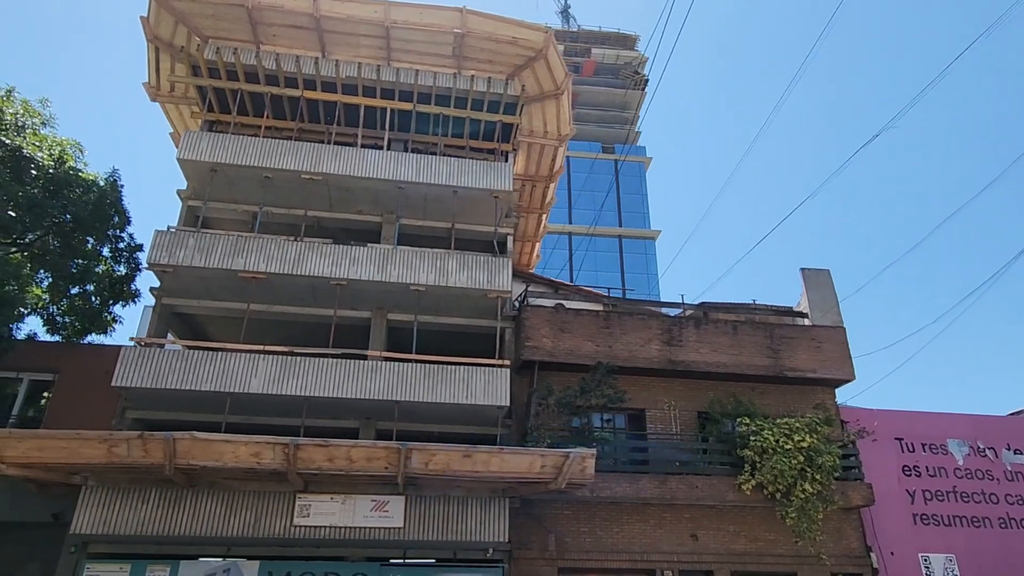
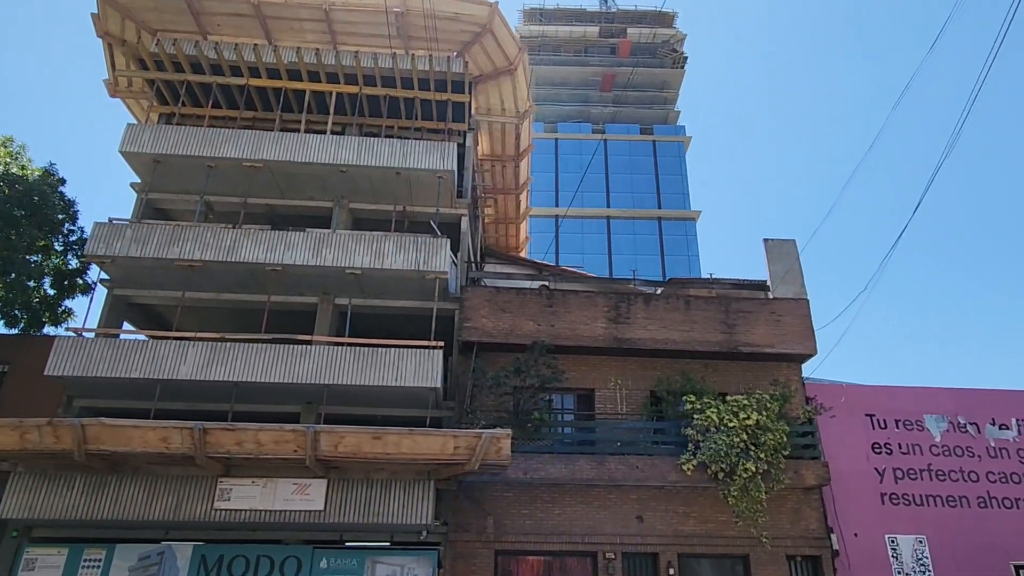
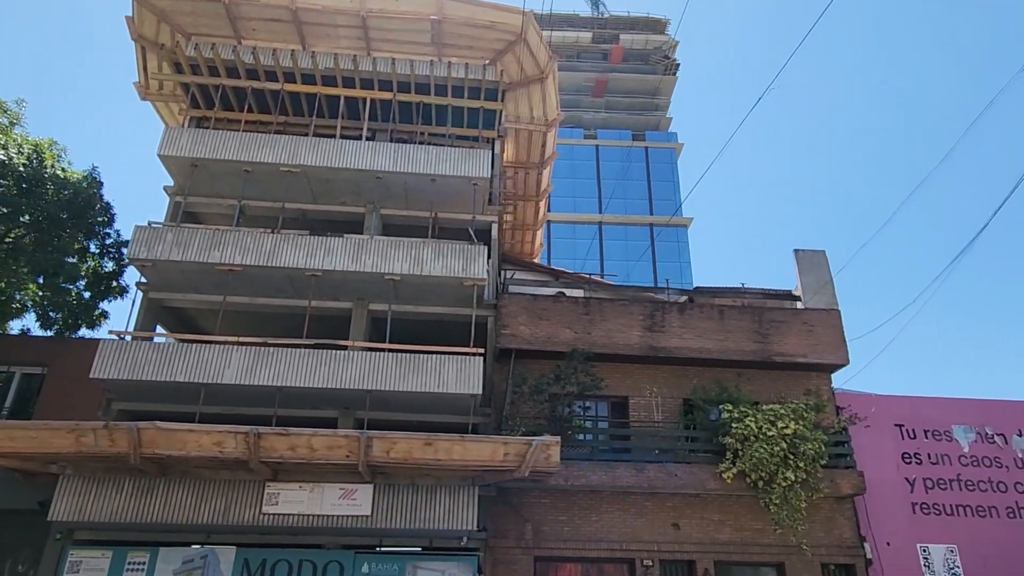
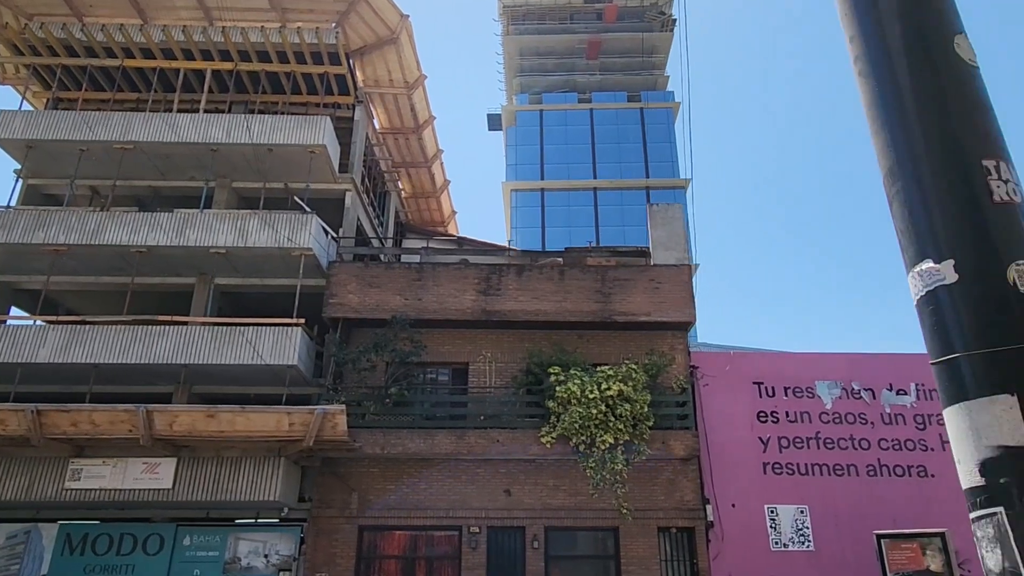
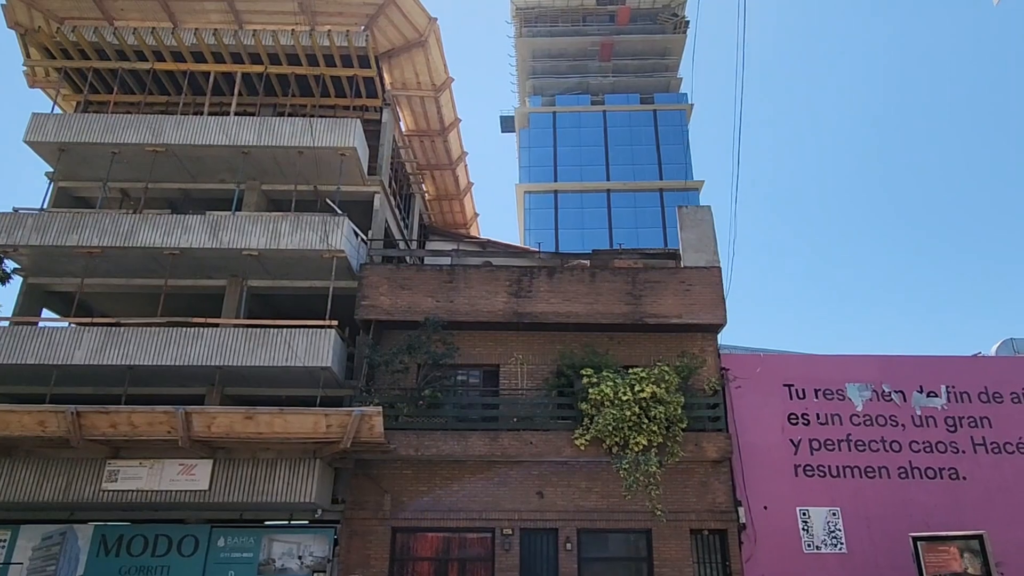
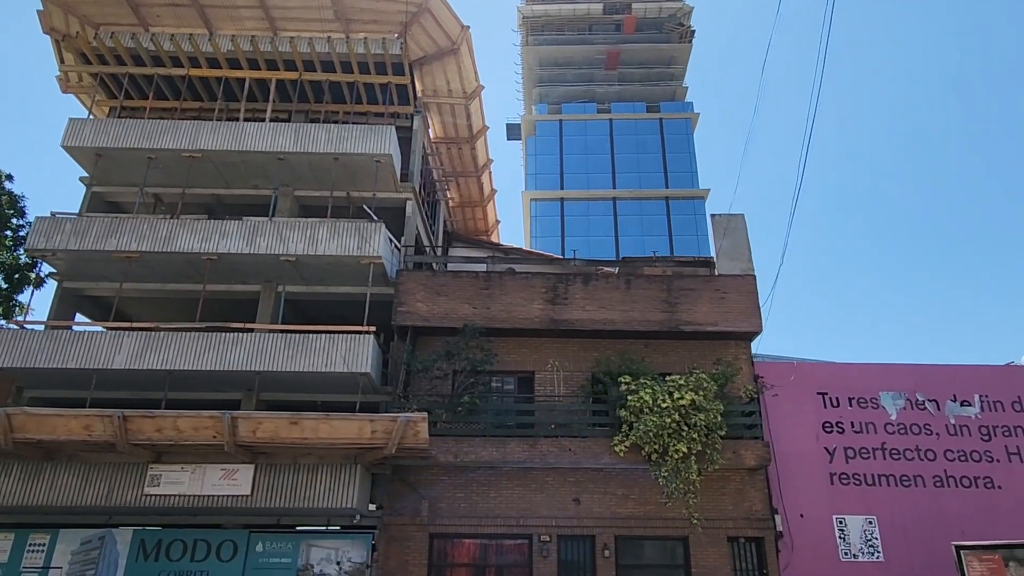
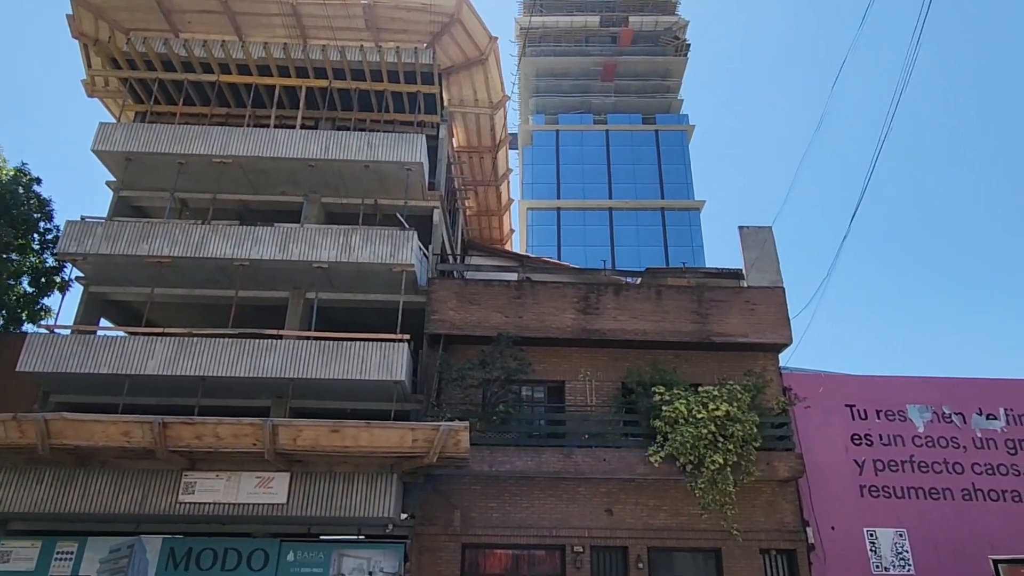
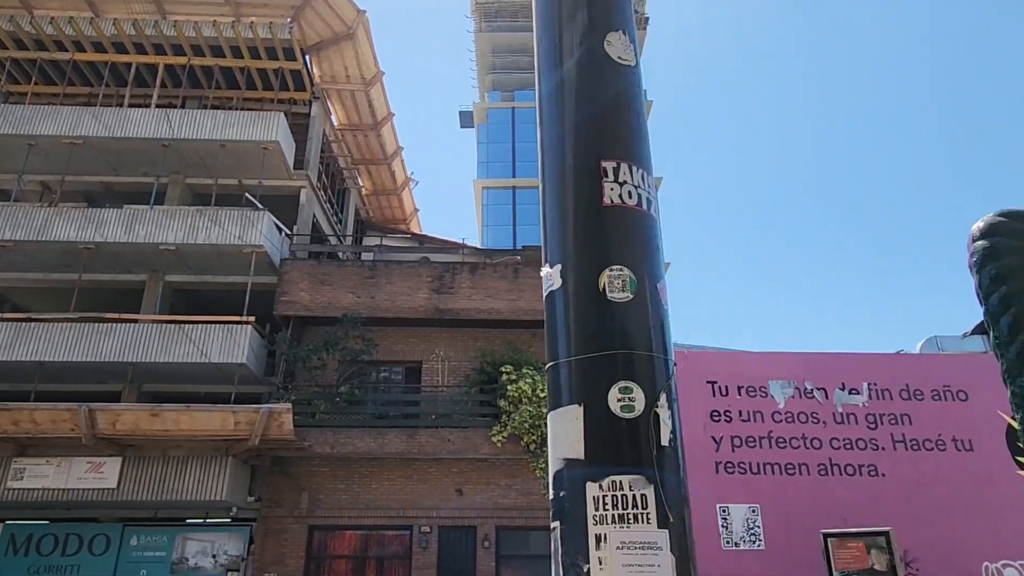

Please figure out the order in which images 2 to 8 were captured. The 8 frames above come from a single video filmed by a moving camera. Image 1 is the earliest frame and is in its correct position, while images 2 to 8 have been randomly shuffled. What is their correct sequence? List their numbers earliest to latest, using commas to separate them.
3, 2, 7, 6, 5, 4, 8
